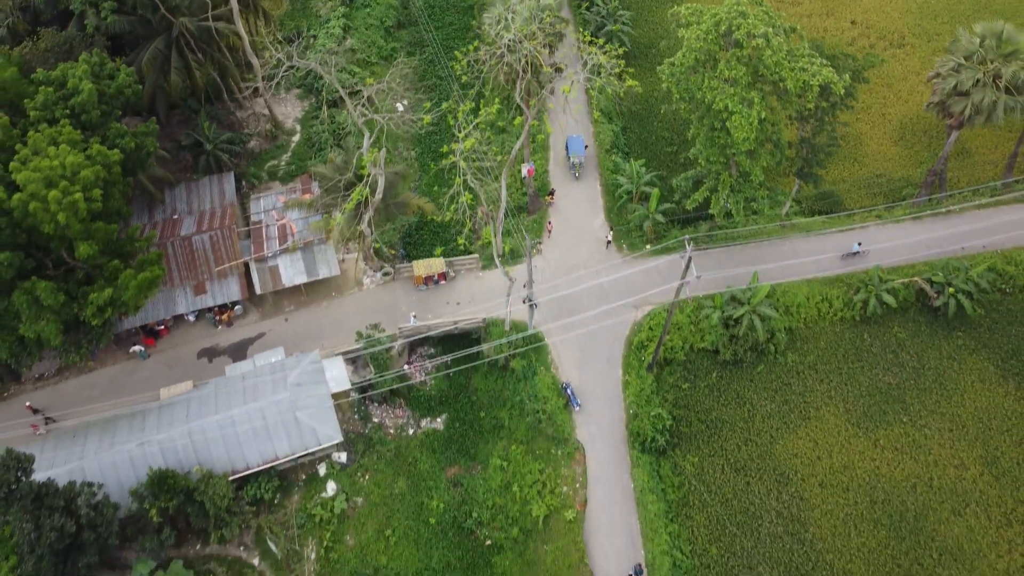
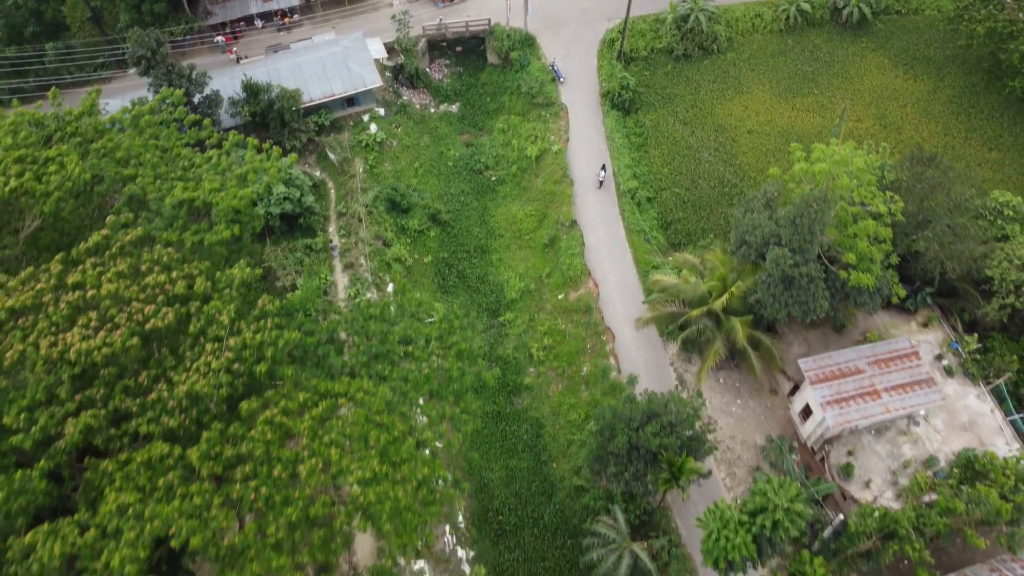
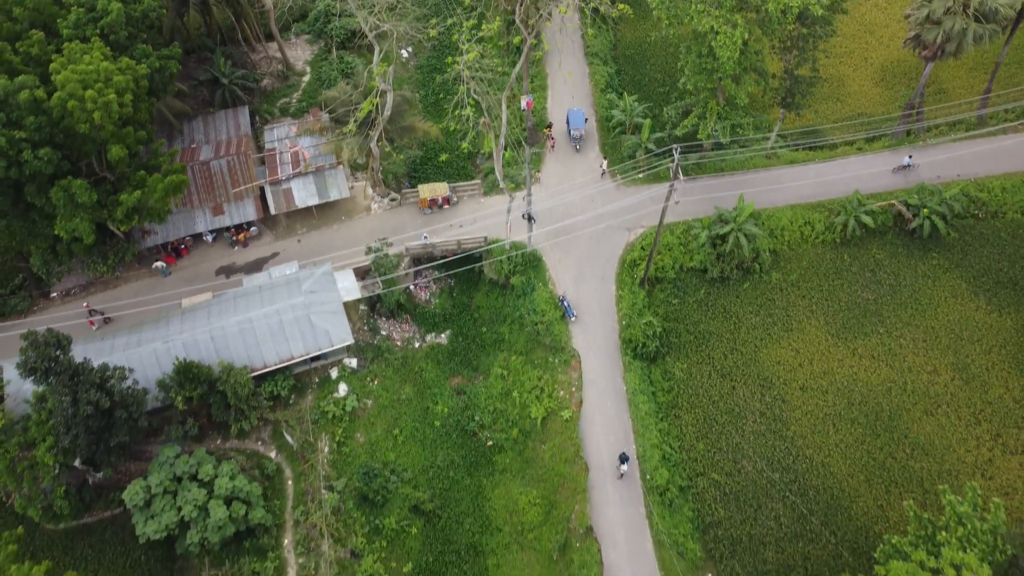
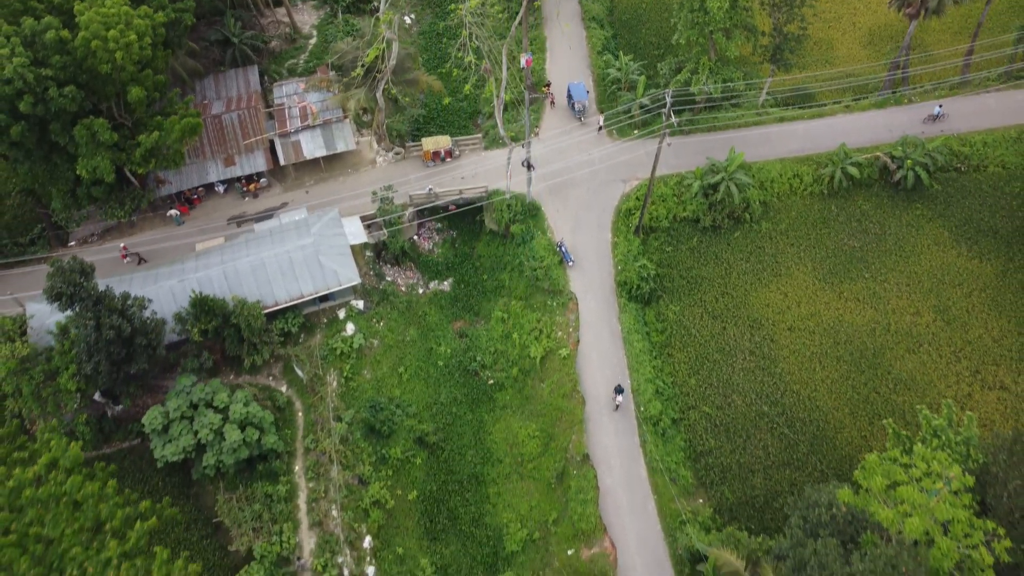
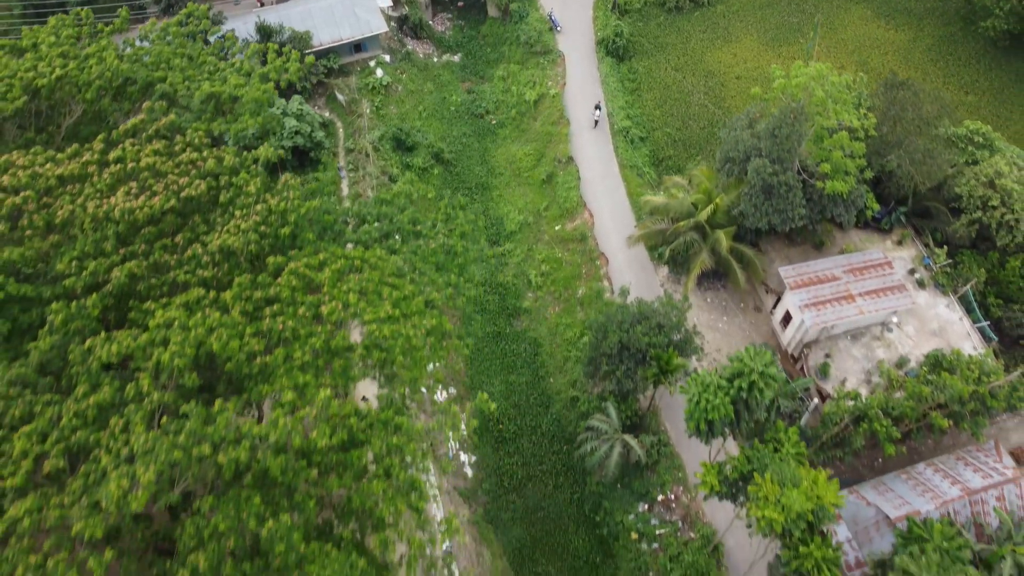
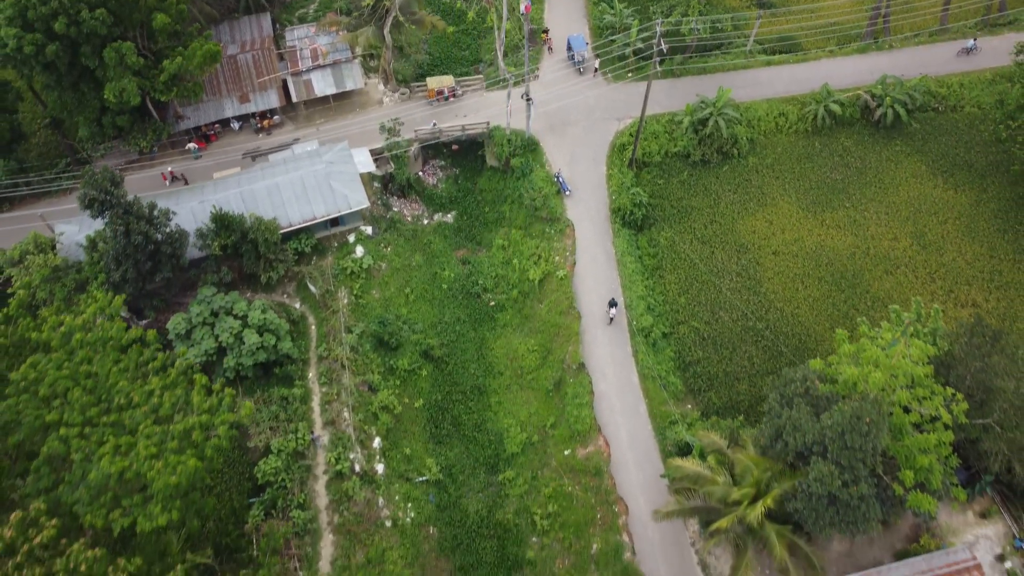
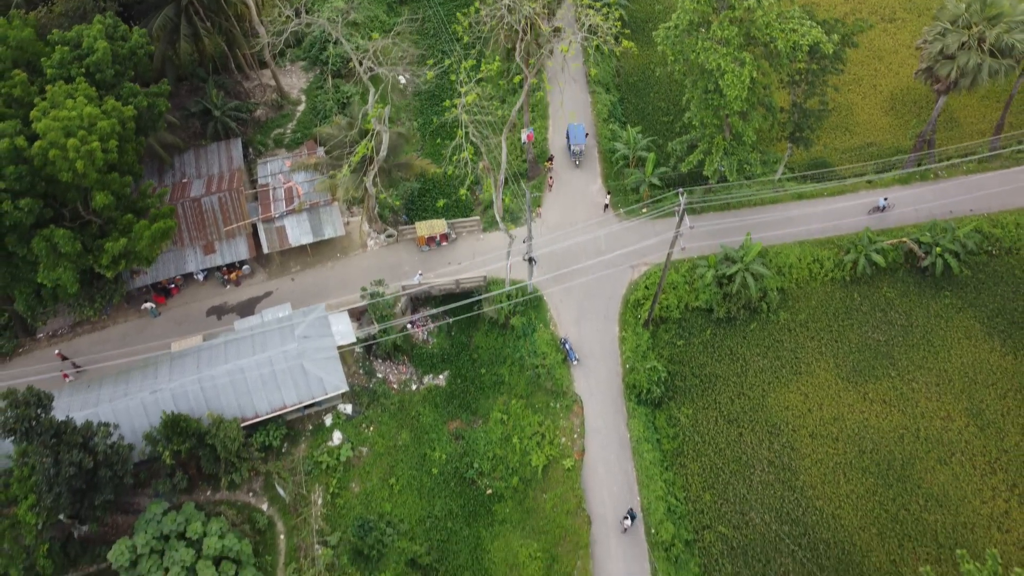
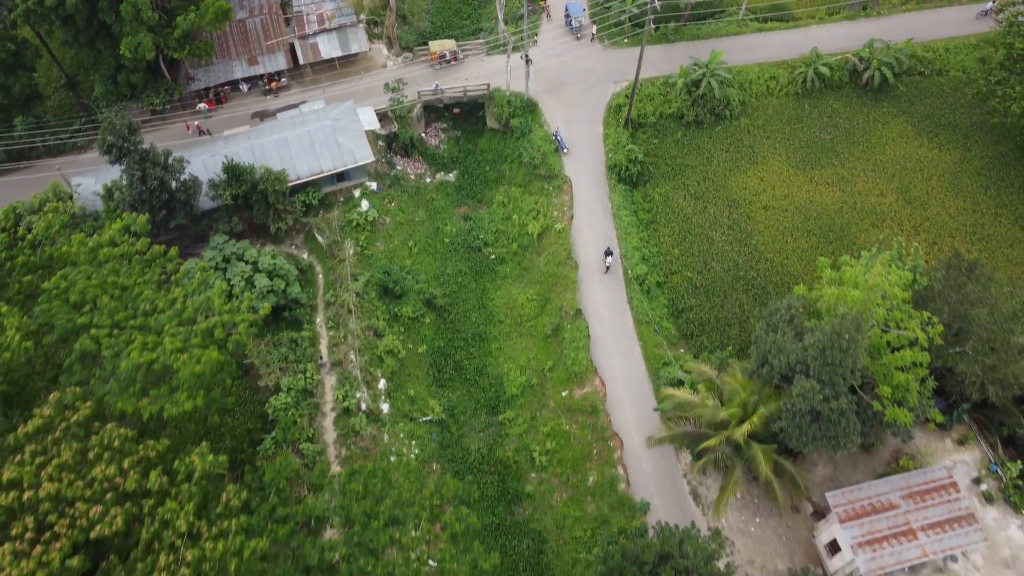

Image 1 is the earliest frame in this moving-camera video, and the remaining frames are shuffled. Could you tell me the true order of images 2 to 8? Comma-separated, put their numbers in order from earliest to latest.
7, 3, 4, 6, 8, 2, 5
